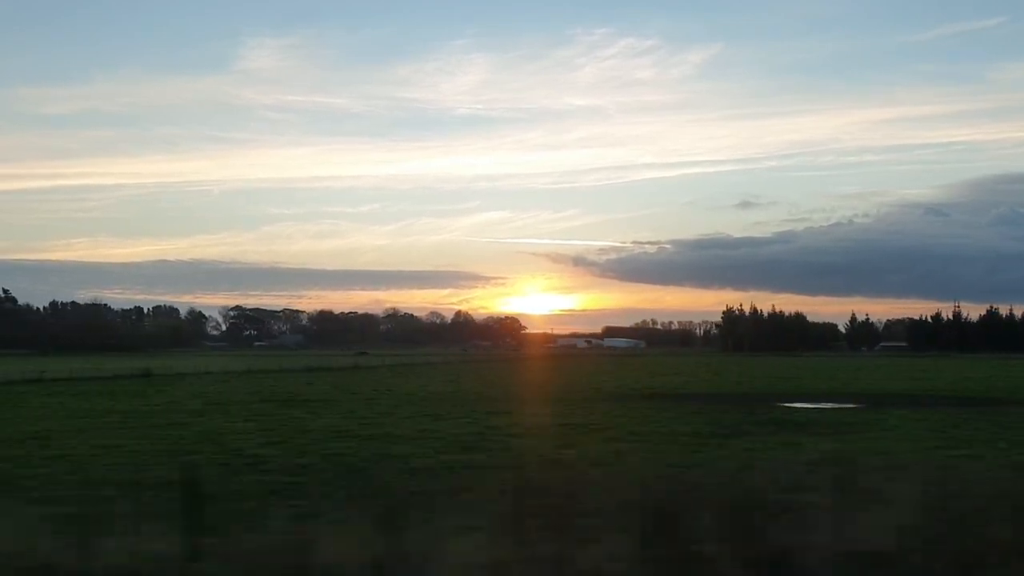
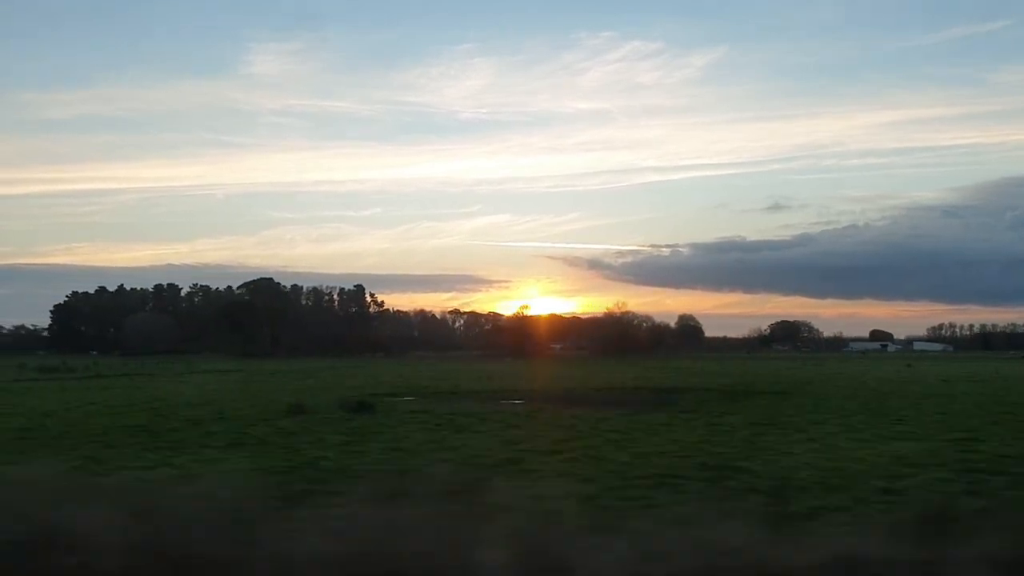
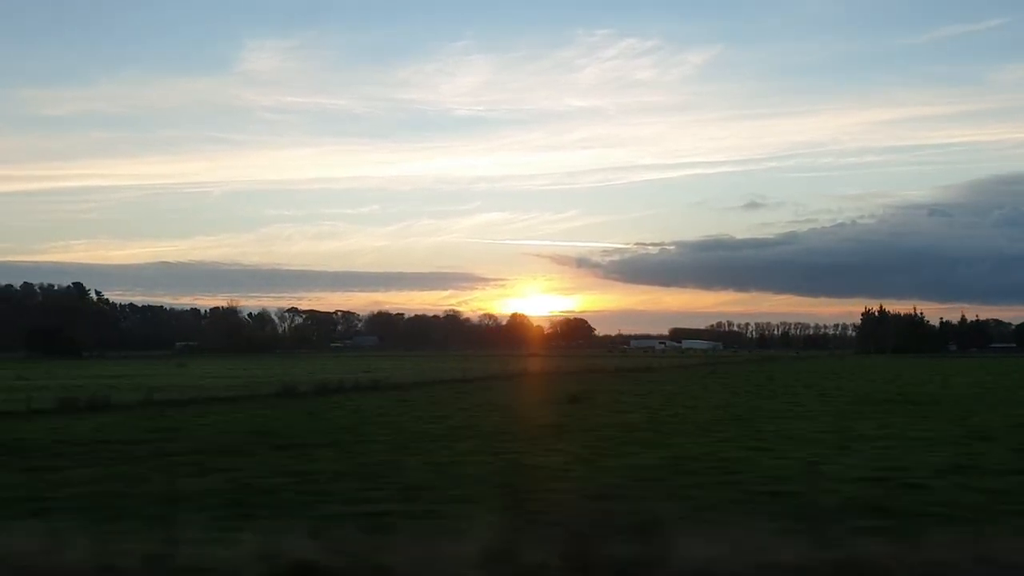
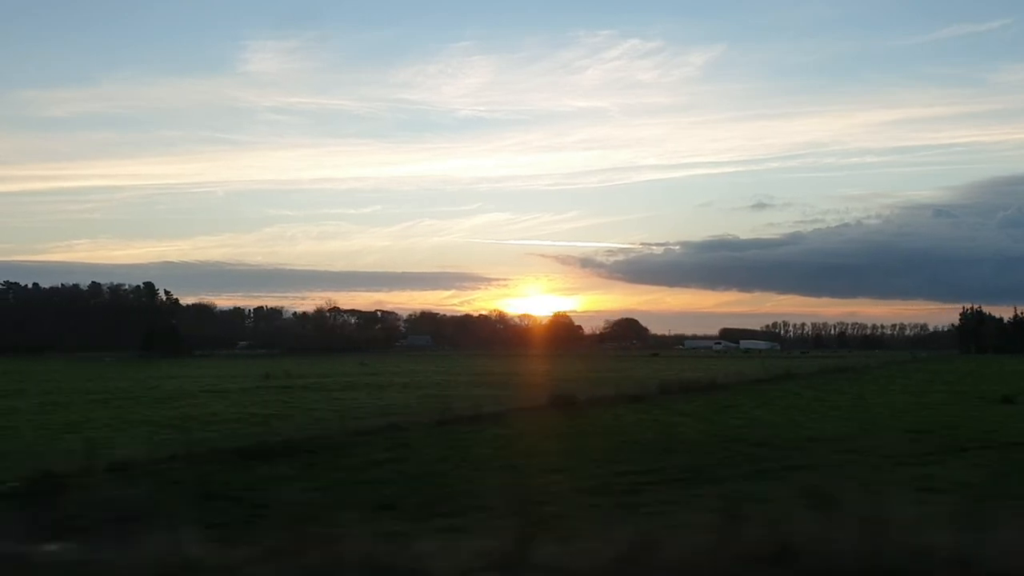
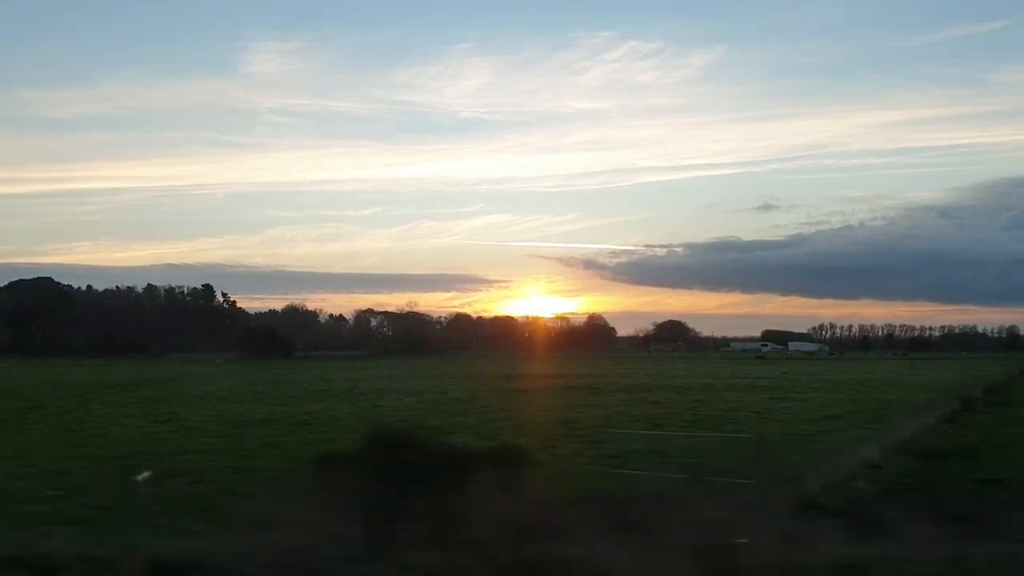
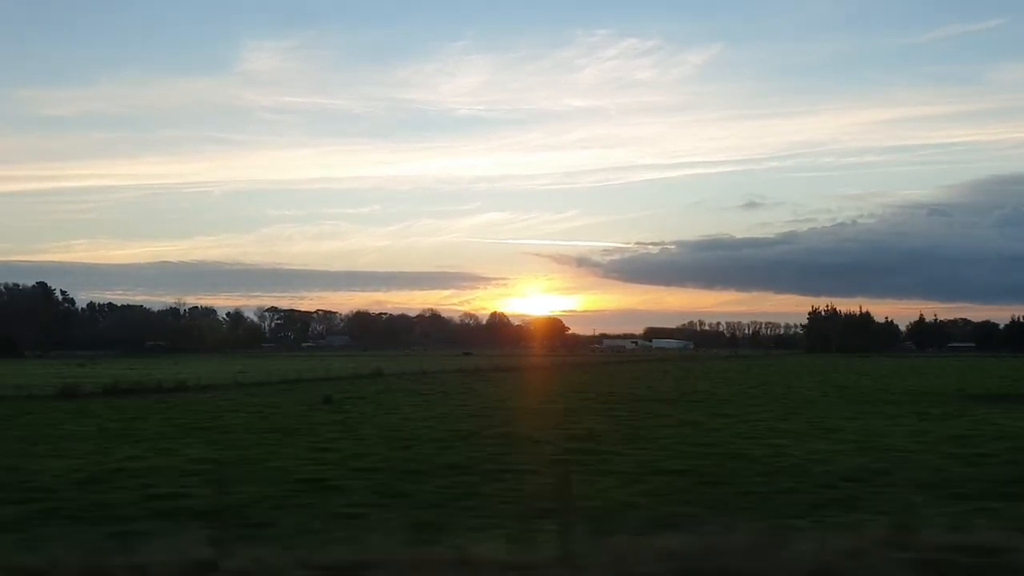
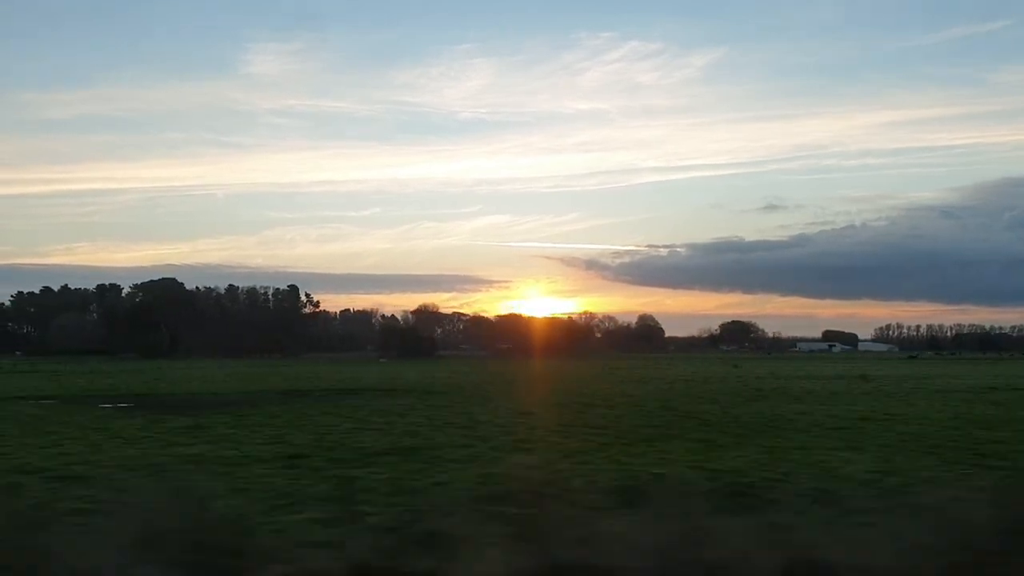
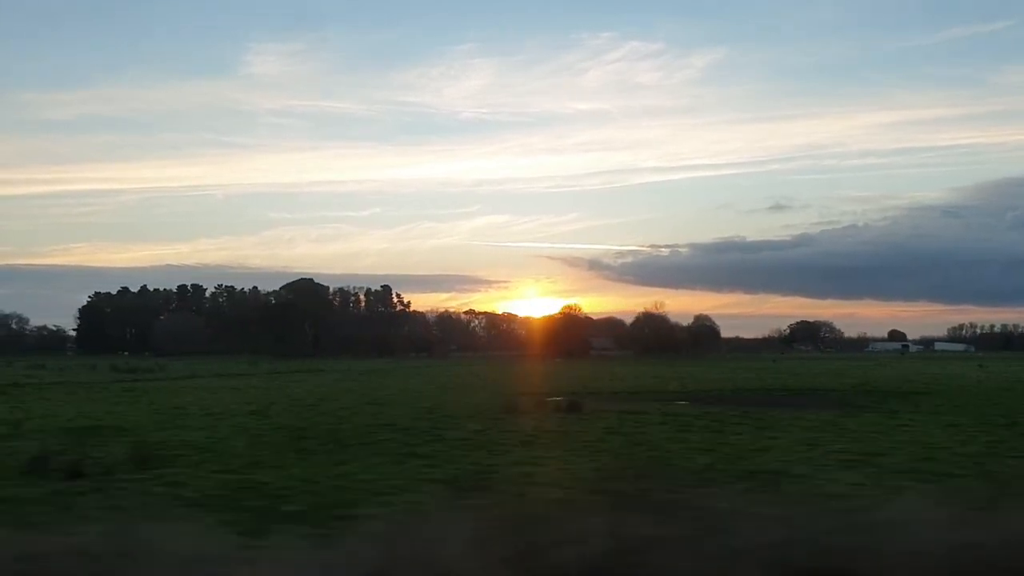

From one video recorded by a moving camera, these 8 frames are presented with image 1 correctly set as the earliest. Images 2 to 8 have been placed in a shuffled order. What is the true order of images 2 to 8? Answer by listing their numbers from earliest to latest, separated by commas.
6, 3, 4, 5, 7, 2, 8
